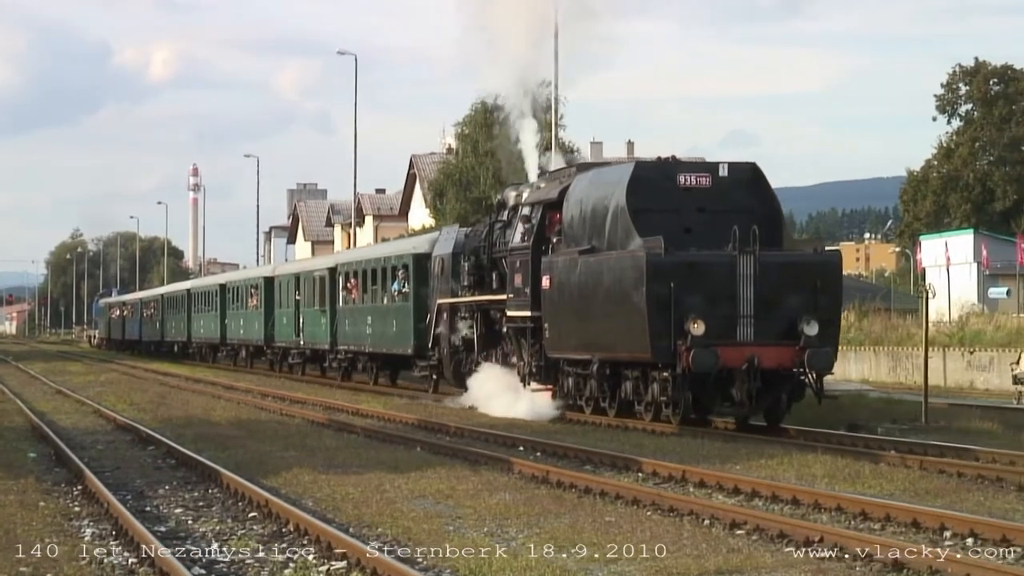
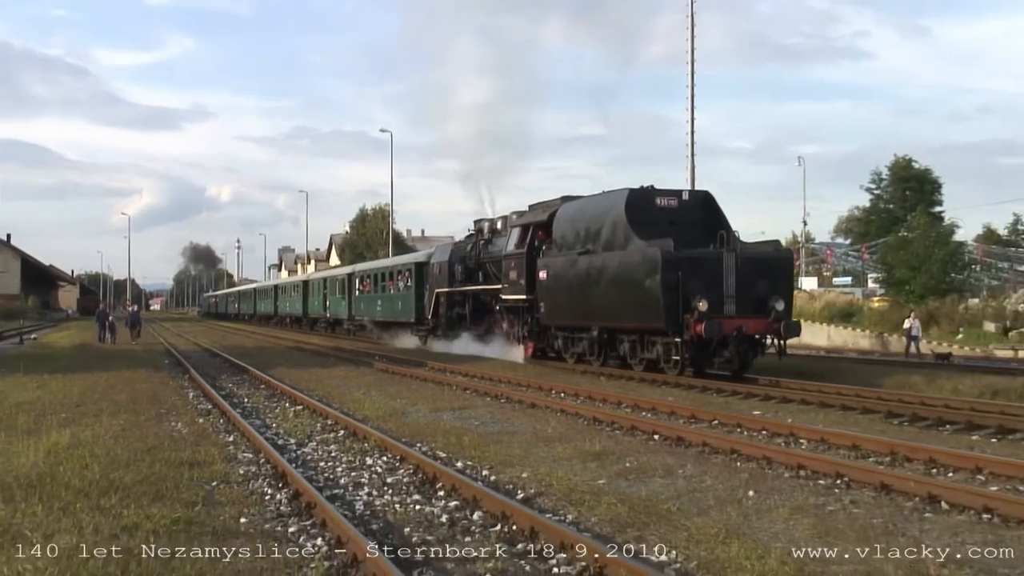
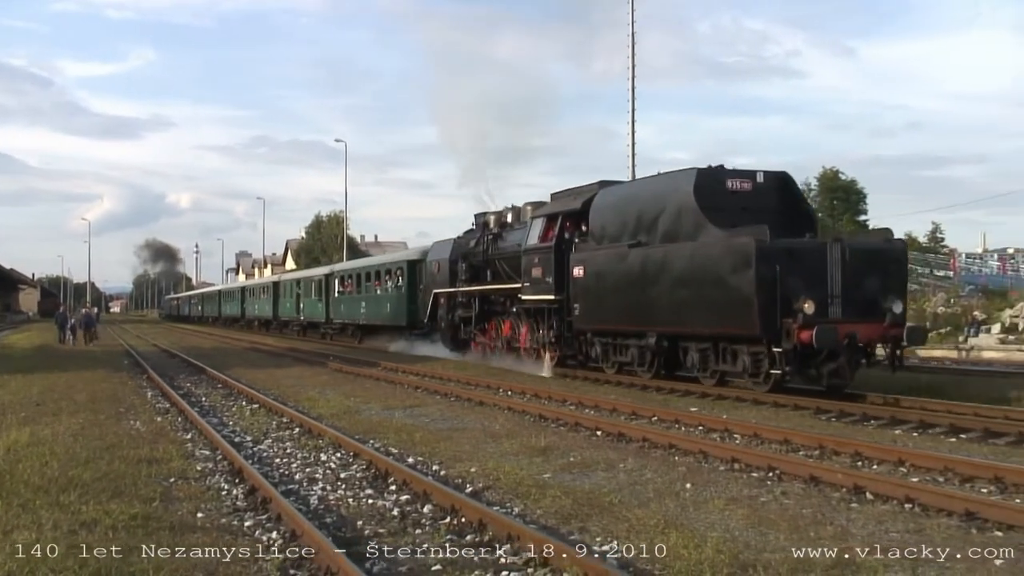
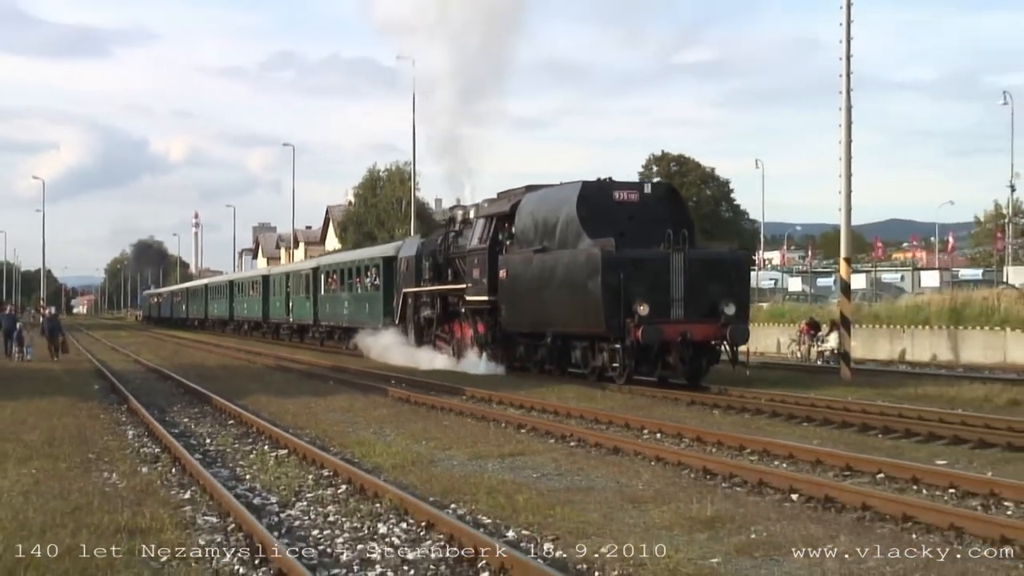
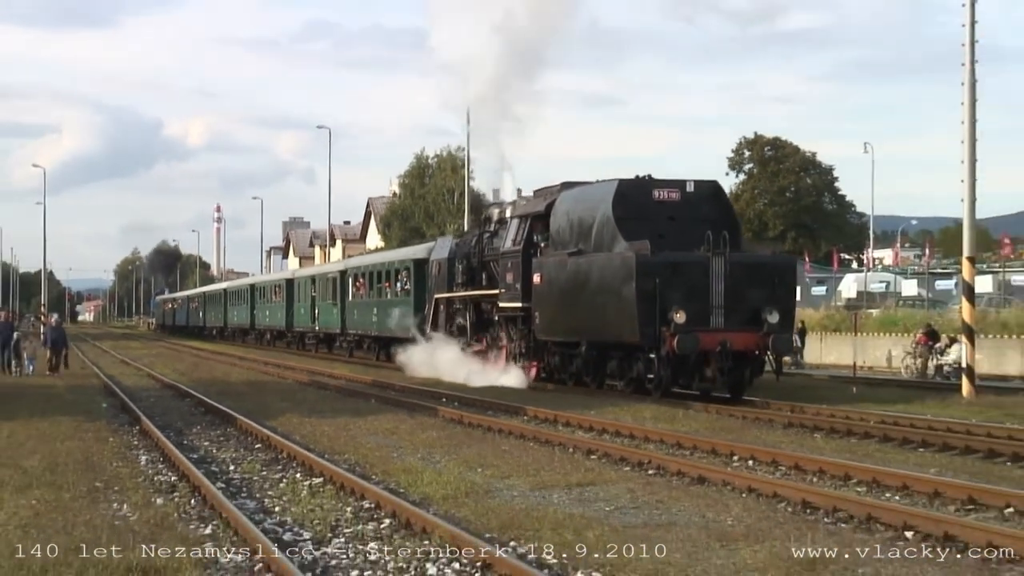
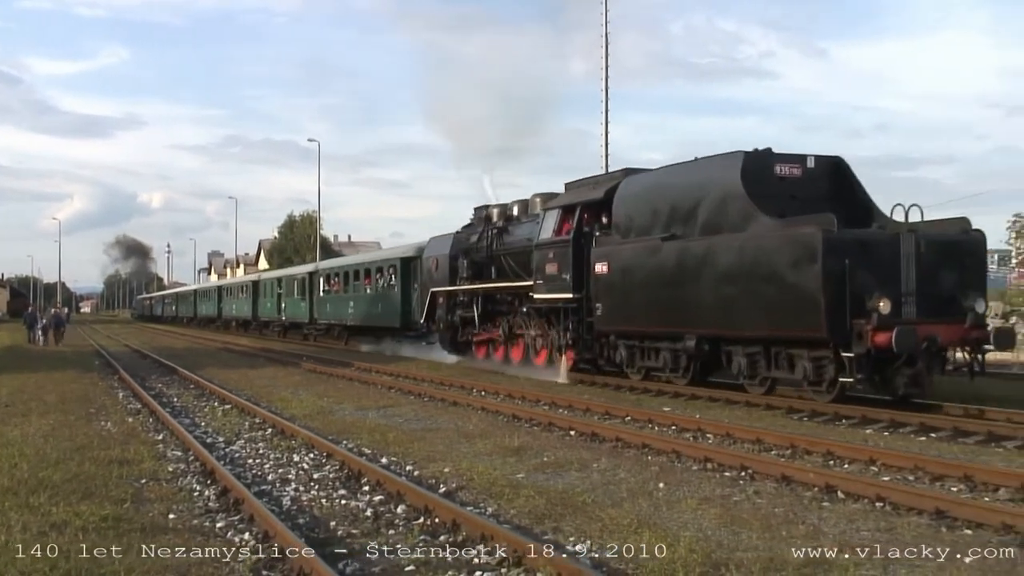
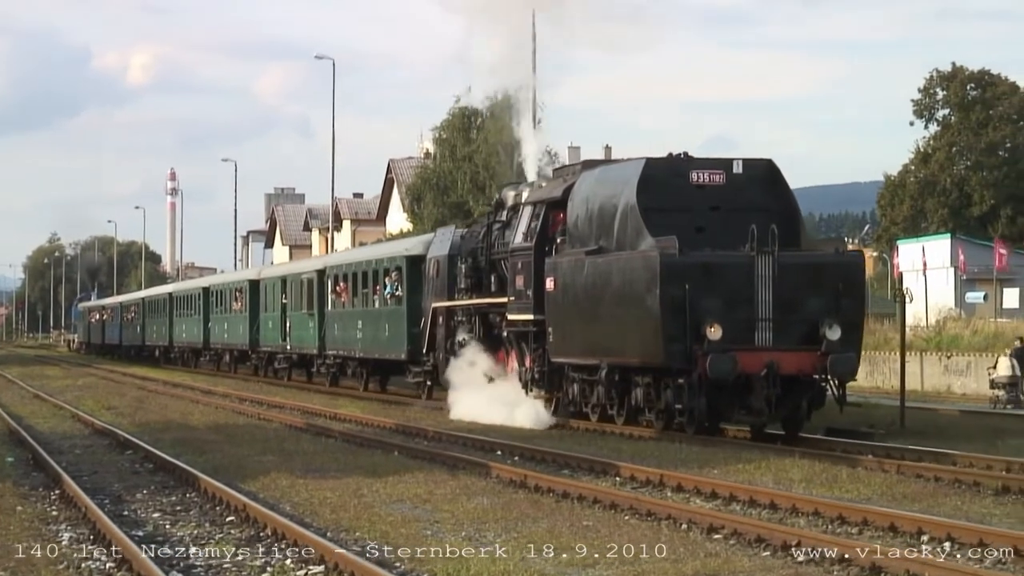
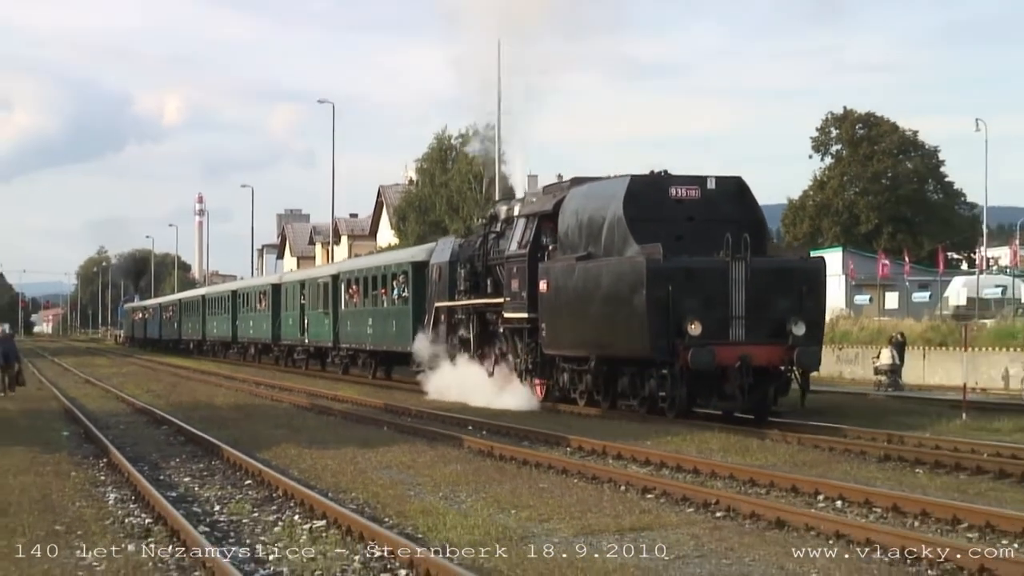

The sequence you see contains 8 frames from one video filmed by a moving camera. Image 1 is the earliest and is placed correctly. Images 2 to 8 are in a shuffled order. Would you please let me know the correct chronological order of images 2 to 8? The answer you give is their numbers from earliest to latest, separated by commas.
7, 8, 5, 4, 2, 3, 6
